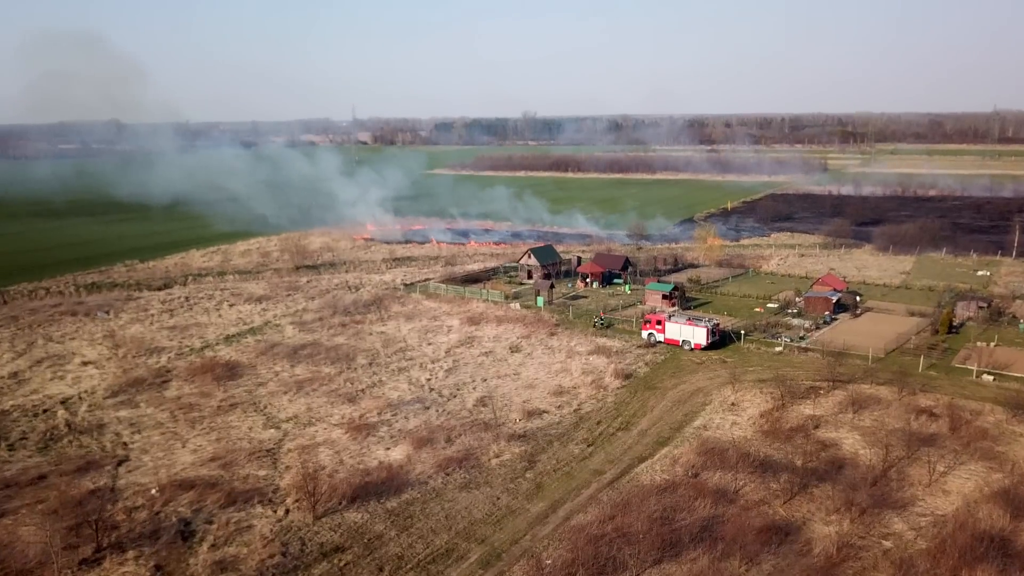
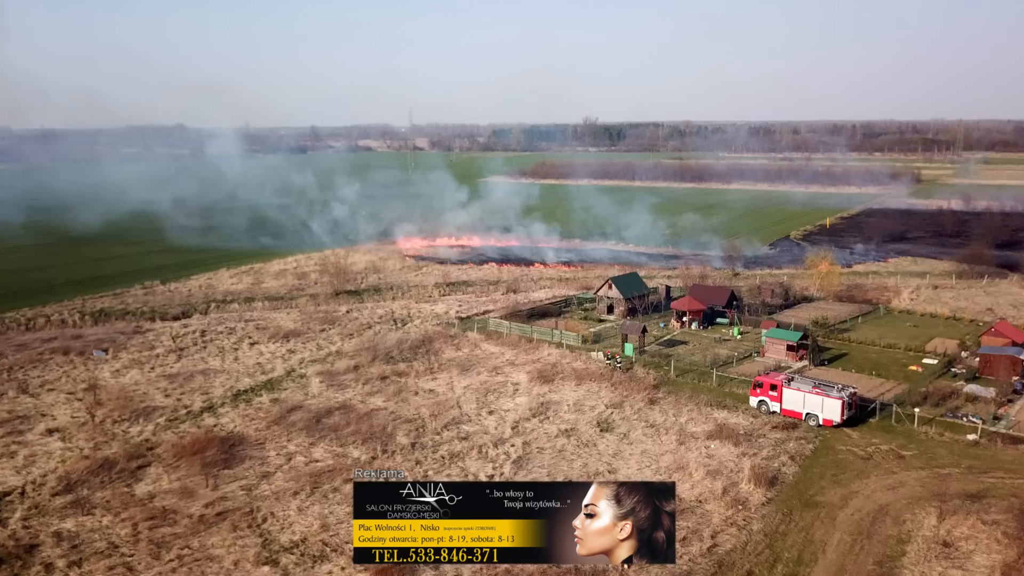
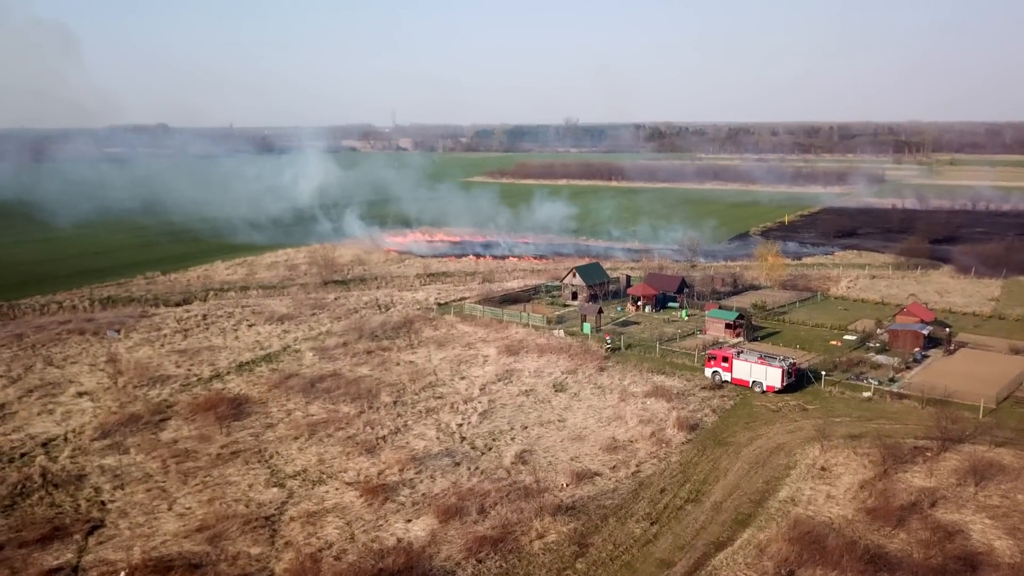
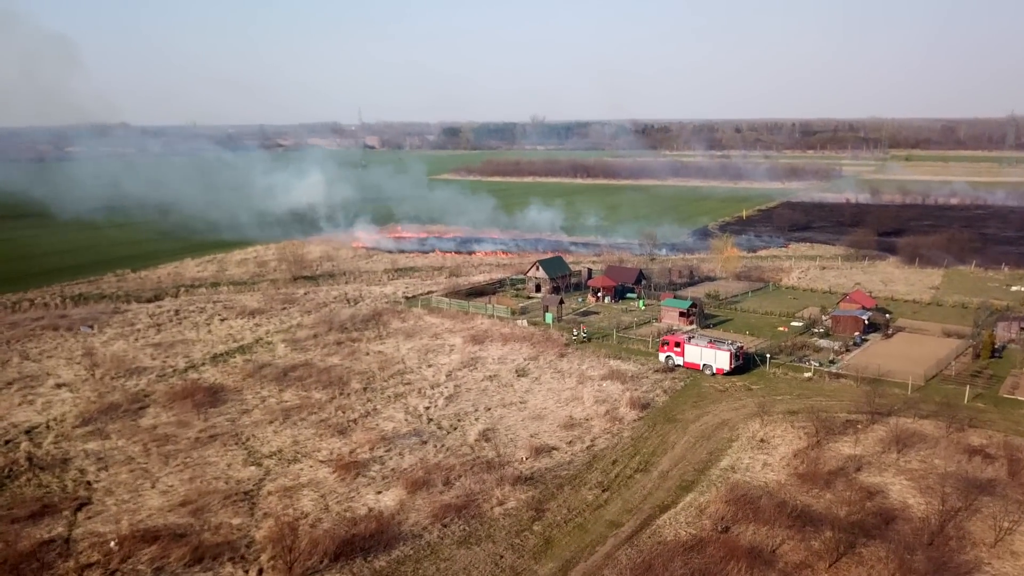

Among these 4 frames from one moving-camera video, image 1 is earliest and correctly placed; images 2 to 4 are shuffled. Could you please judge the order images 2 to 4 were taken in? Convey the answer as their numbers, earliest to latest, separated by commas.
4, 3, 2
